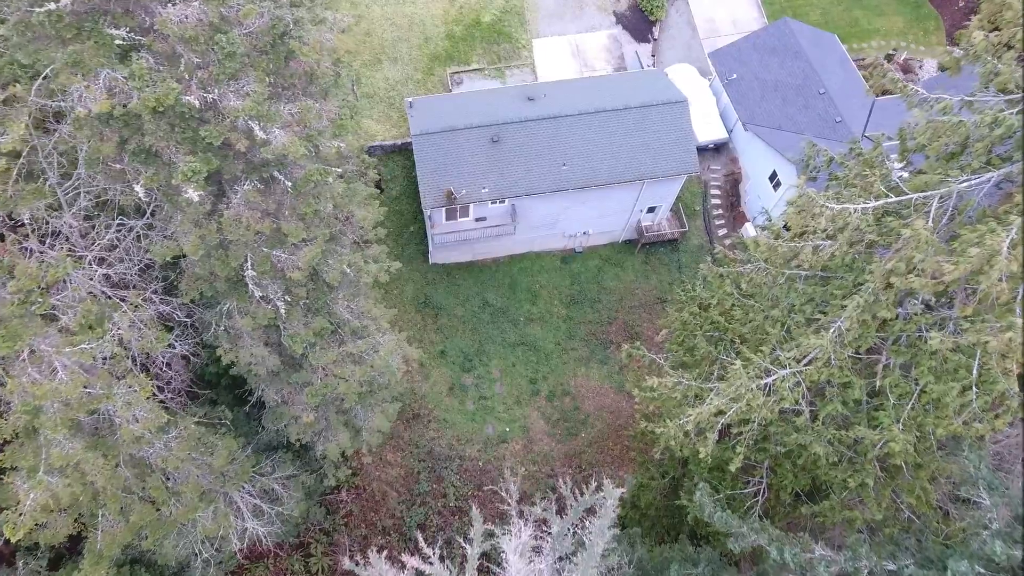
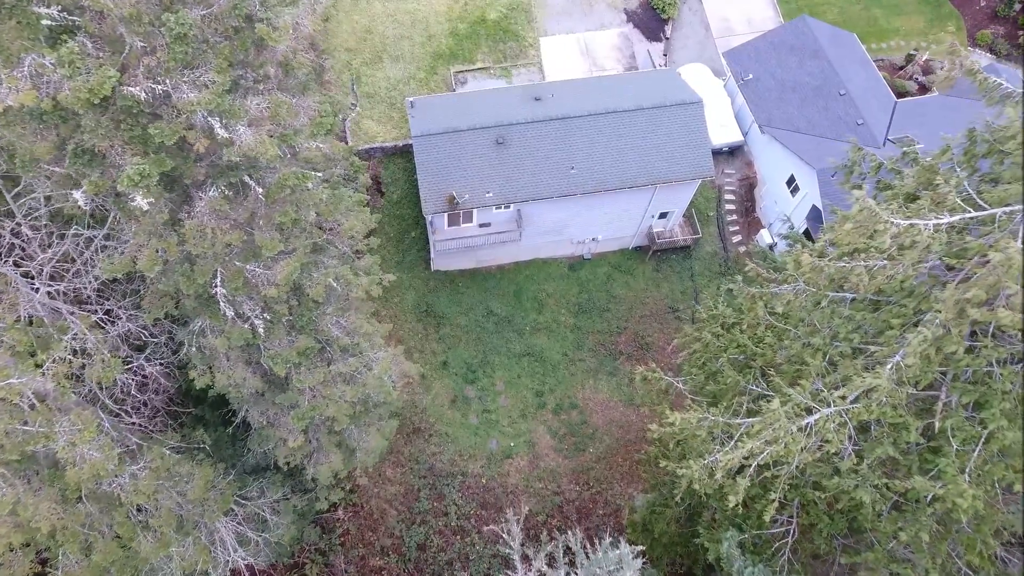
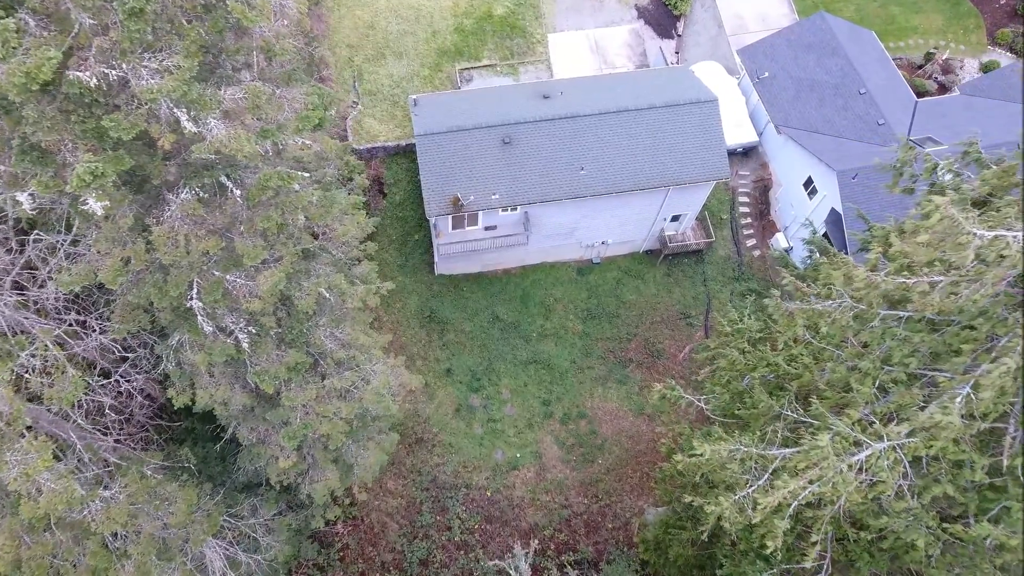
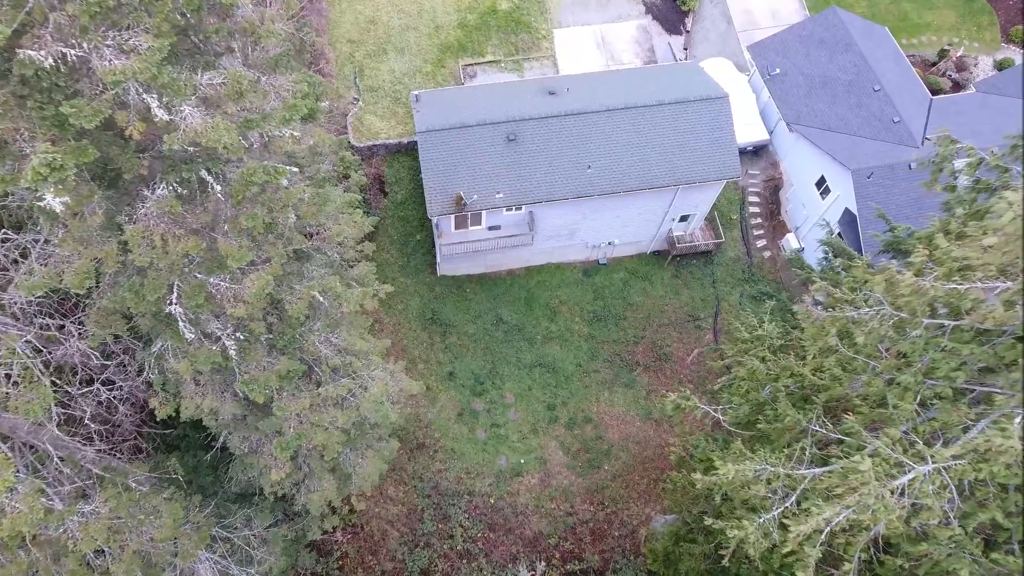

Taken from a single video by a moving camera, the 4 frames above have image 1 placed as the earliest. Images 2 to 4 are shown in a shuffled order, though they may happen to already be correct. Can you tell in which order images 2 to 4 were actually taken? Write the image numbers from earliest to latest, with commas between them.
2, 3, 4
